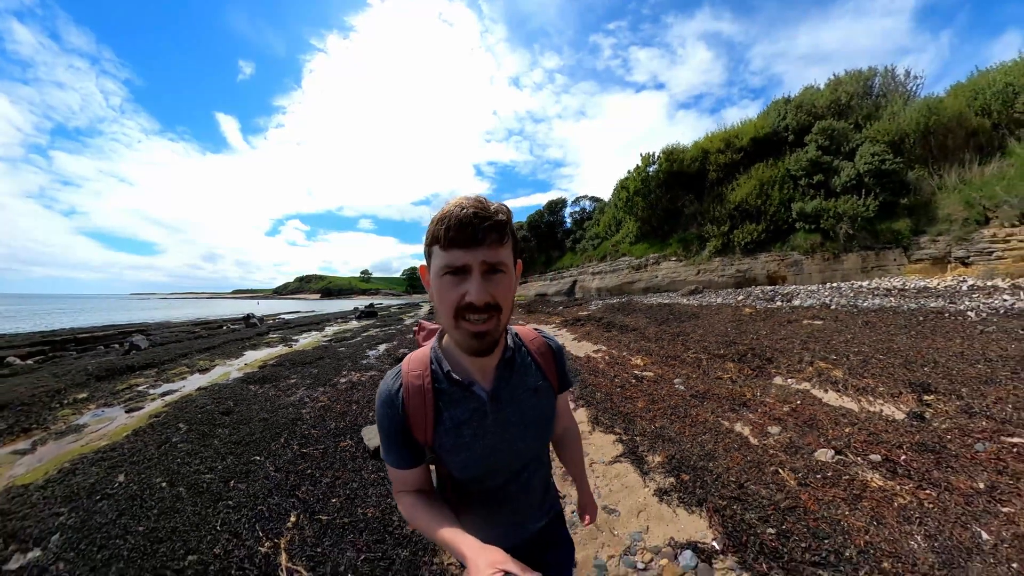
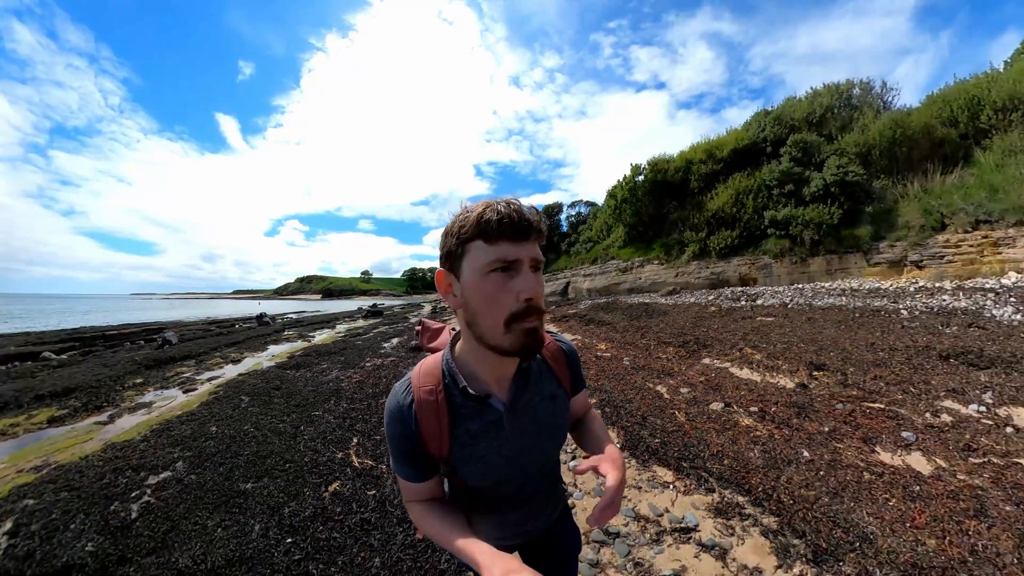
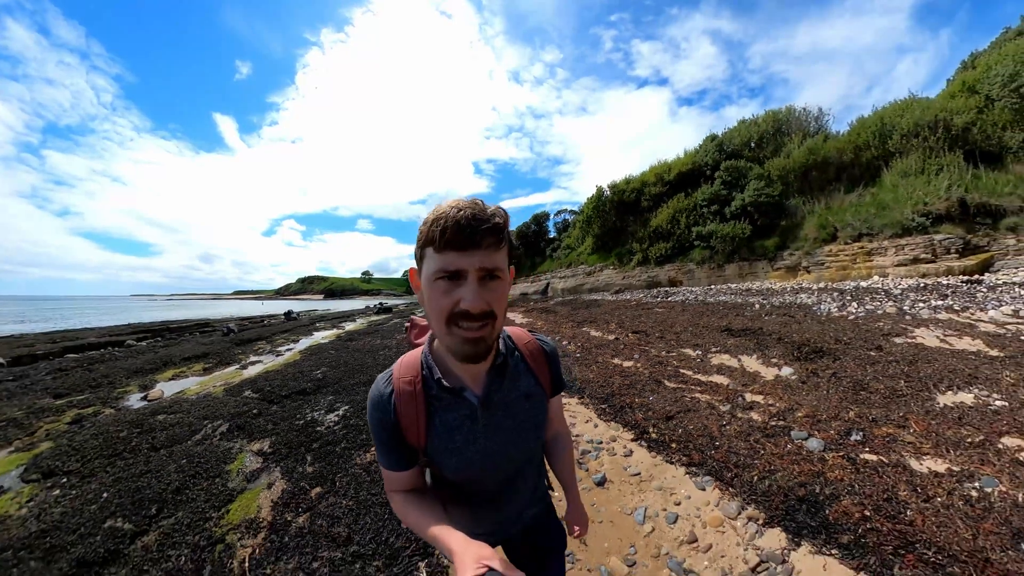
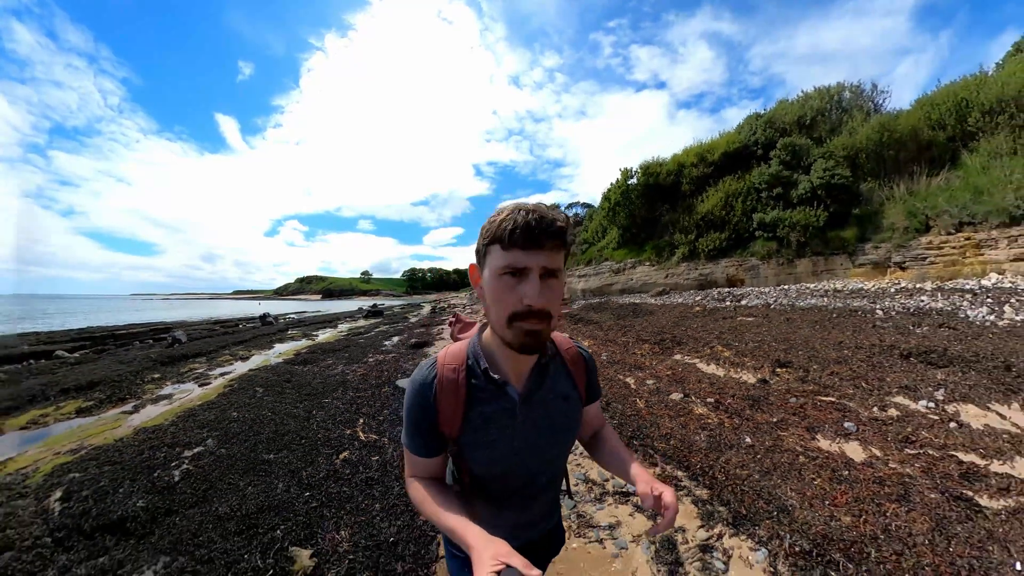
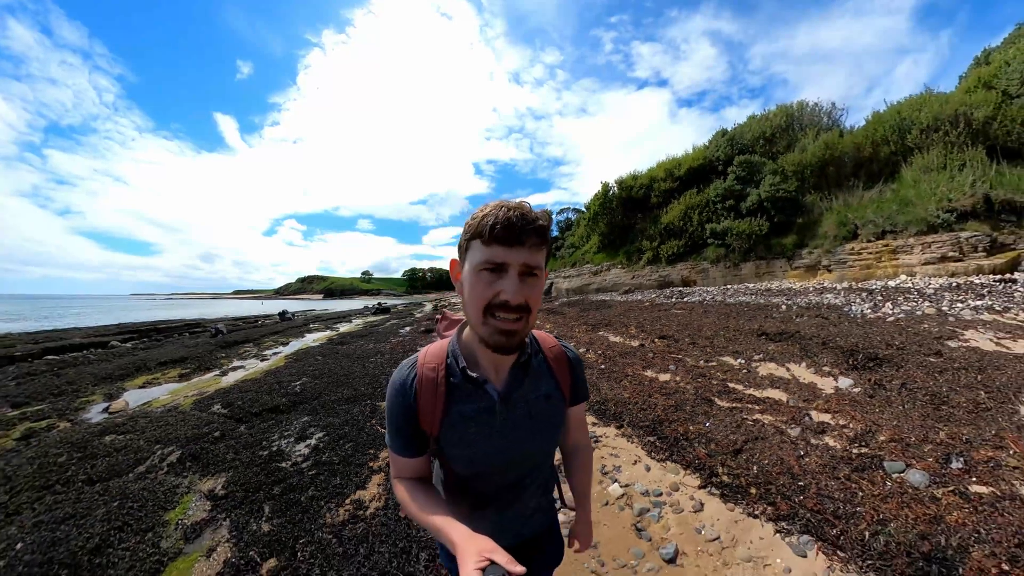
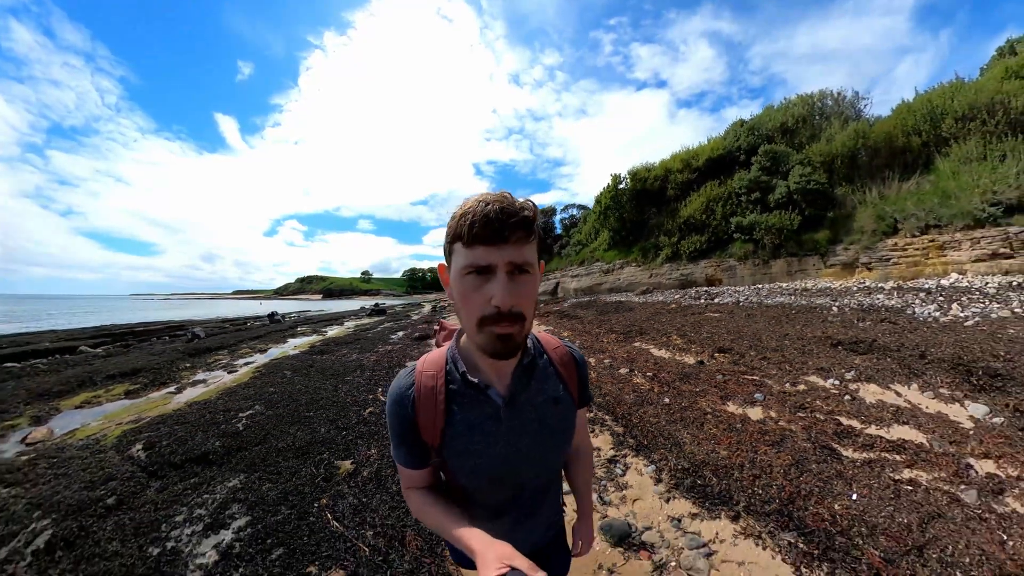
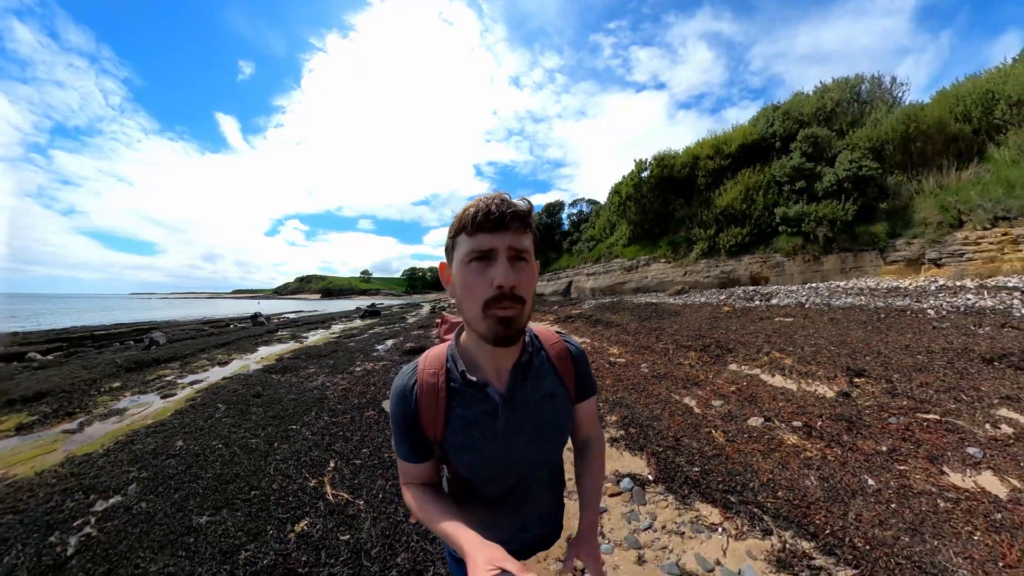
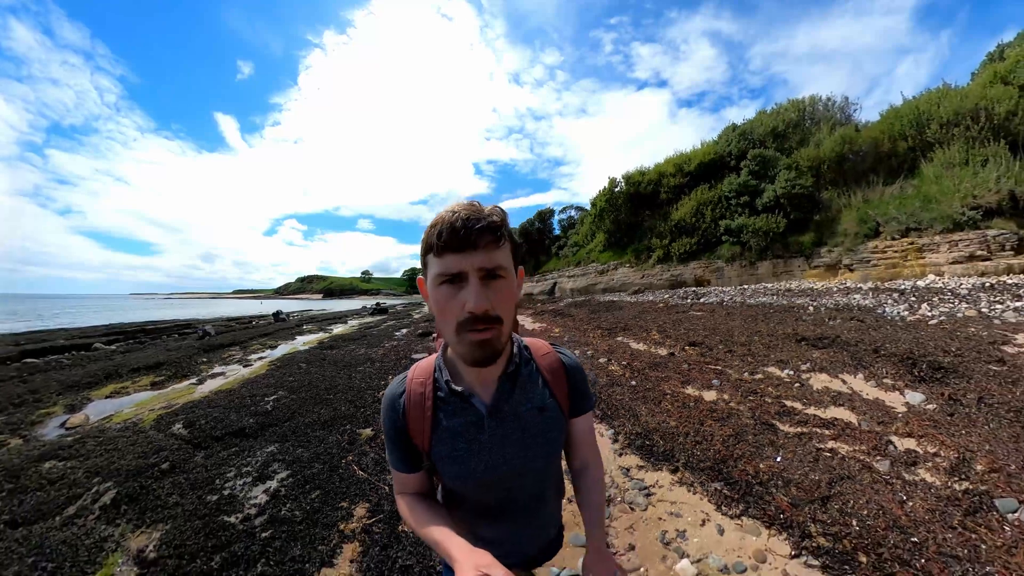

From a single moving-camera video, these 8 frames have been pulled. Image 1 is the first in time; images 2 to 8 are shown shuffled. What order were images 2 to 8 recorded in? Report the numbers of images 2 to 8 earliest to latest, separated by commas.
7, 2, 4, 6, 8, 5, 3
